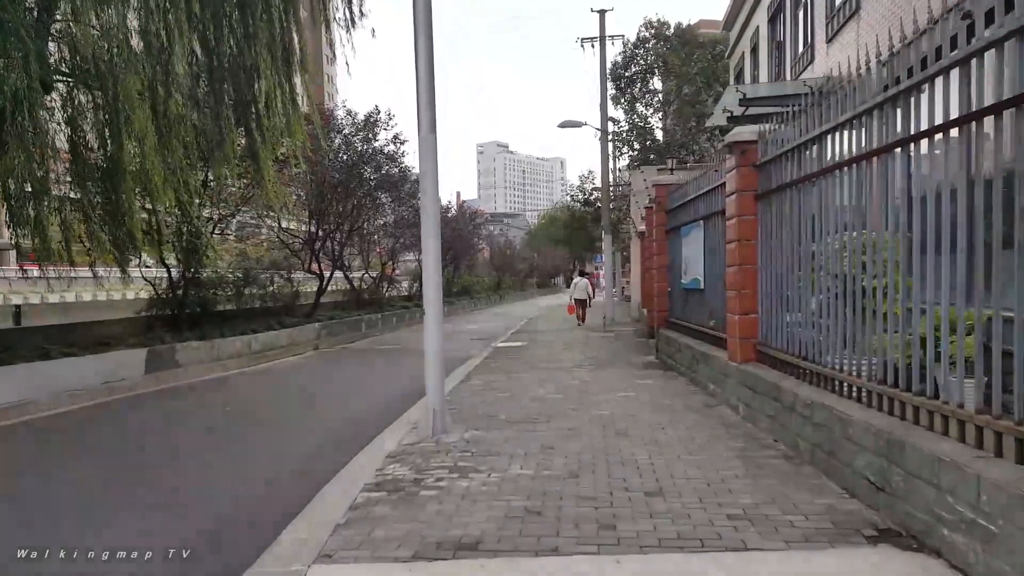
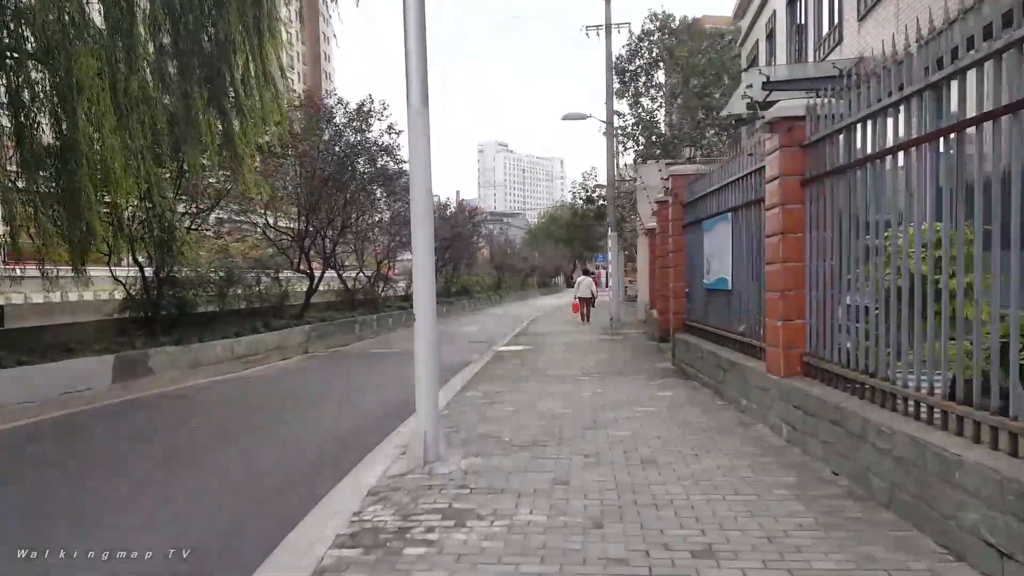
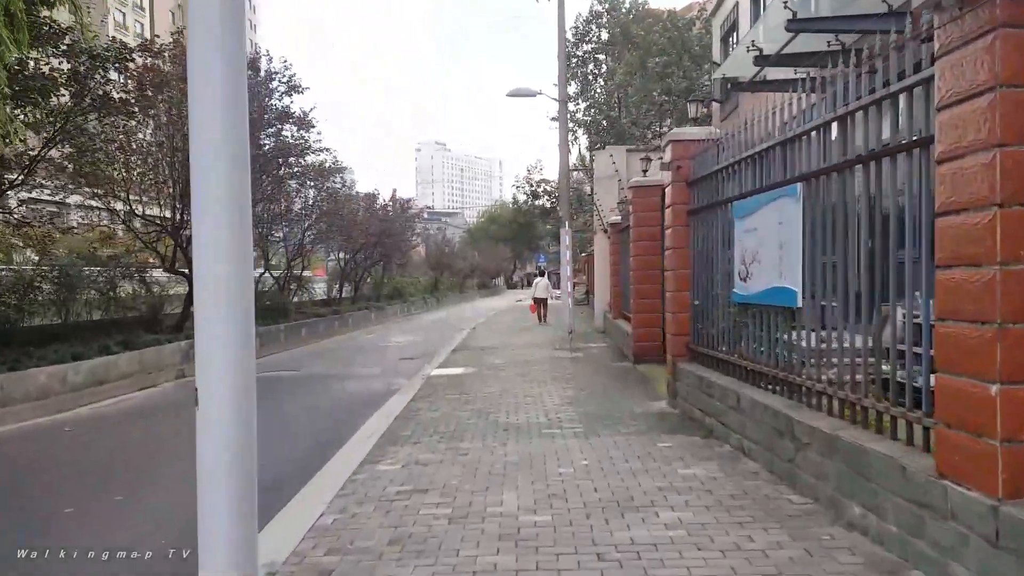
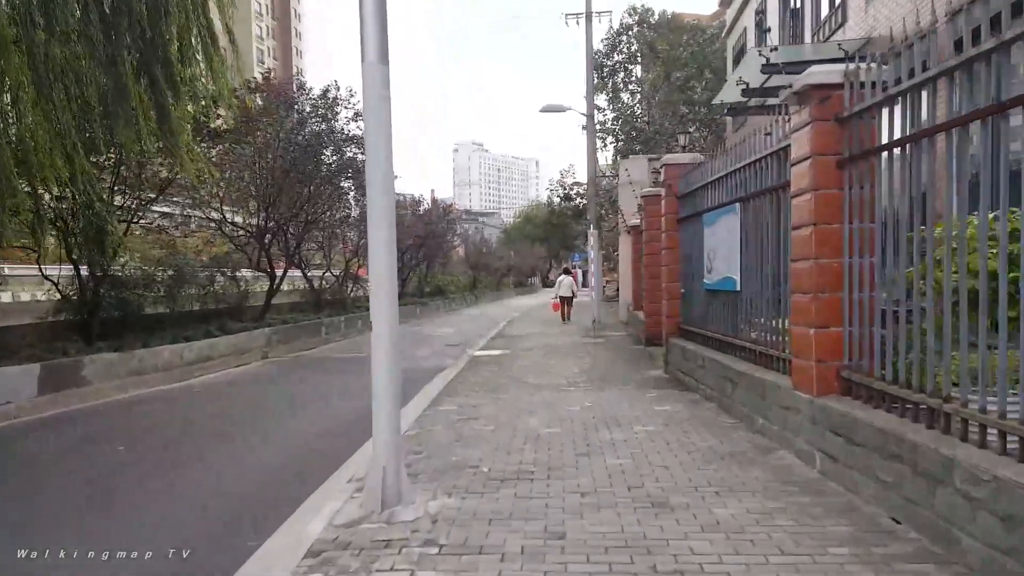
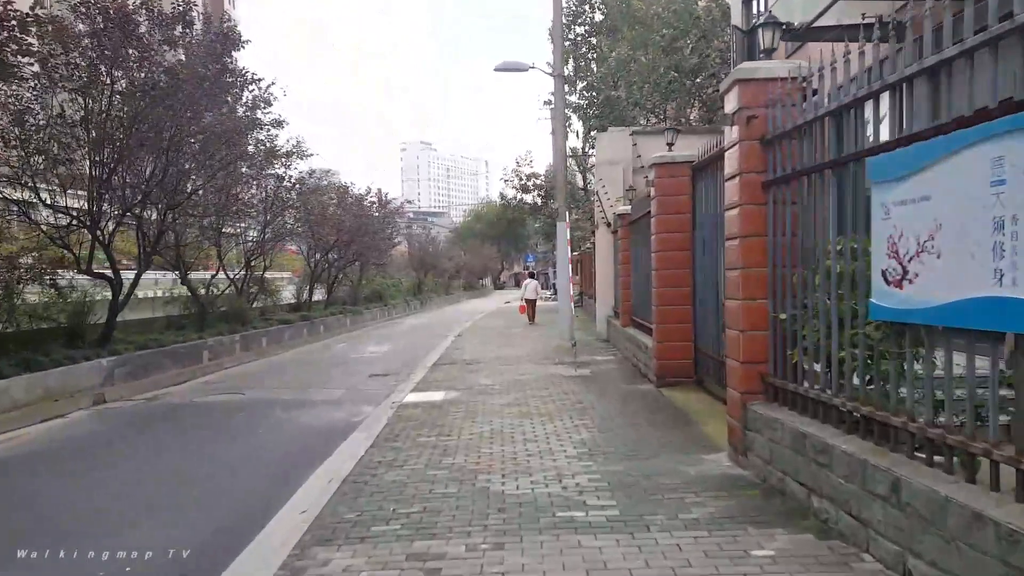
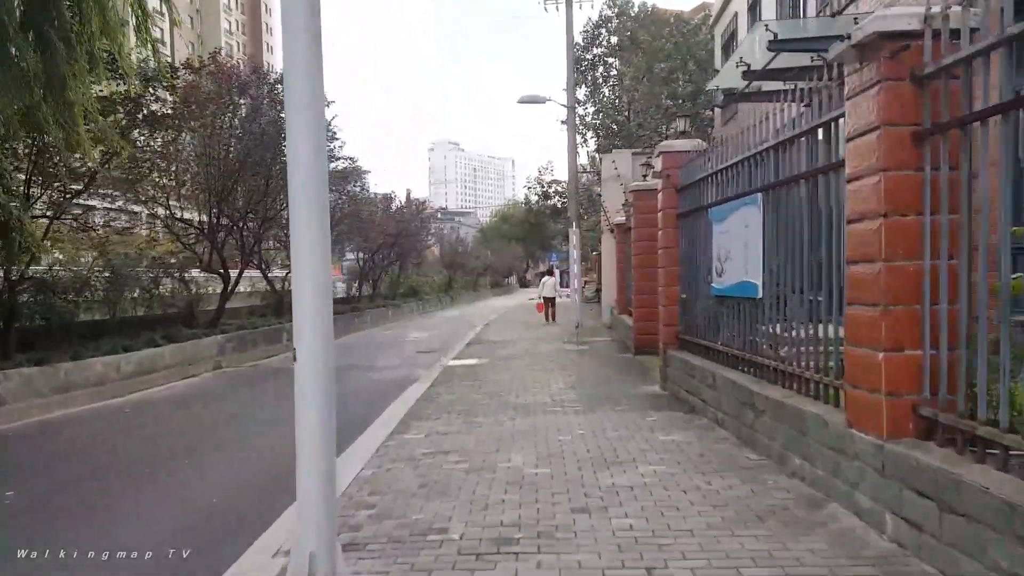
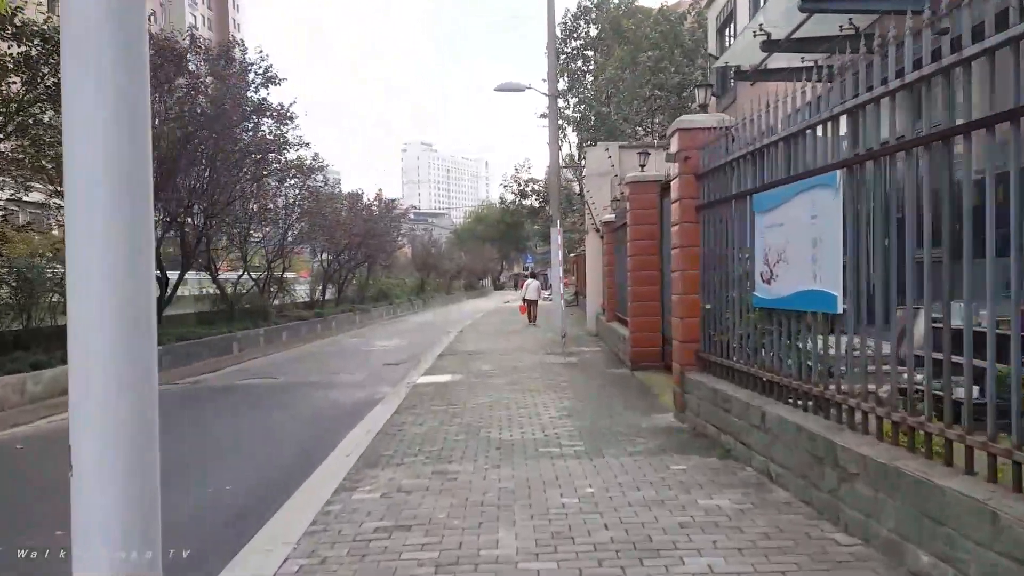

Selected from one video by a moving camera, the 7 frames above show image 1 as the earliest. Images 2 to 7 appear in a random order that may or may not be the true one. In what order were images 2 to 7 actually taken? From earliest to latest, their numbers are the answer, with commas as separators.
2, 4, 6, 3, 7, 5
